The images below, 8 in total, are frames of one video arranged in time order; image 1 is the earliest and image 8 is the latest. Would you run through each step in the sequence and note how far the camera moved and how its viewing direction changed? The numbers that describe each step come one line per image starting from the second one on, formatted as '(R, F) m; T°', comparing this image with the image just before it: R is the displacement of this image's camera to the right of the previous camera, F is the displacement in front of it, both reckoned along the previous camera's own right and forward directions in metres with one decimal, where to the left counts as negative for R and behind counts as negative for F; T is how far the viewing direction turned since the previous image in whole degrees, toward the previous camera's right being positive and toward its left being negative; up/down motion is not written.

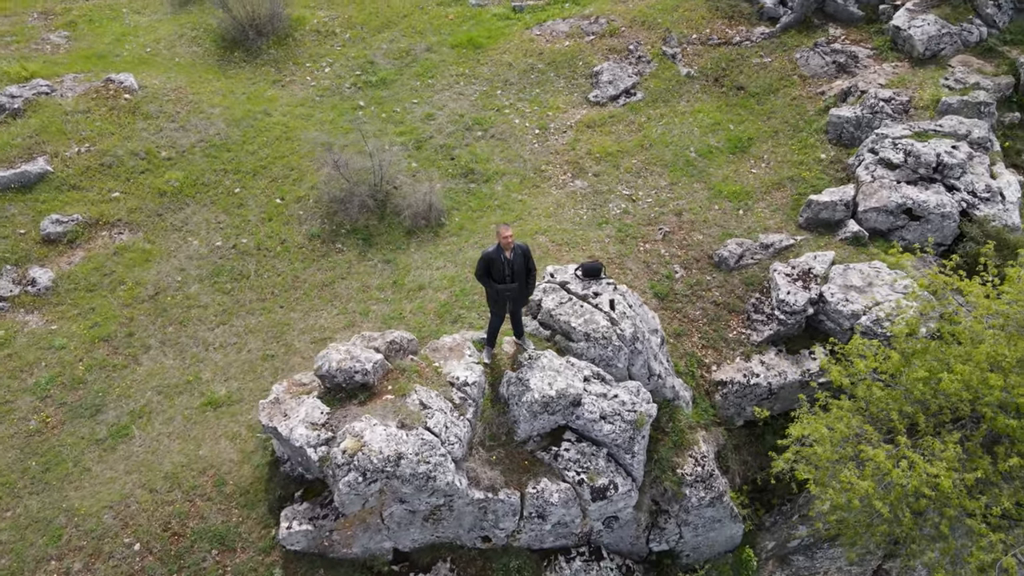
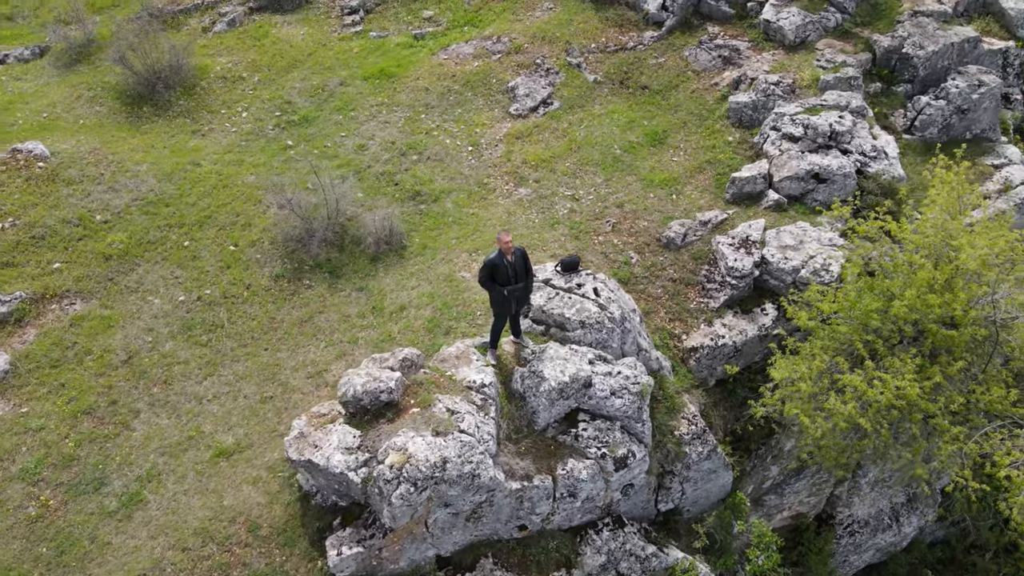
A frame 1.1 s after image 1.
(-2.1, -0.7) m; +10°
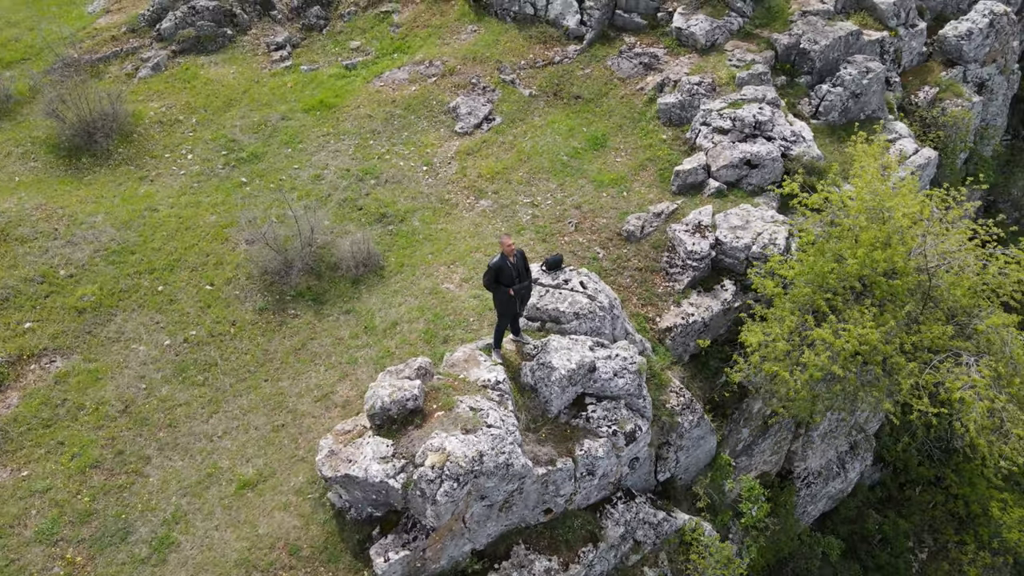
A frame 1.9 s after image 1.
(-1.8, -0.7) m; +8°
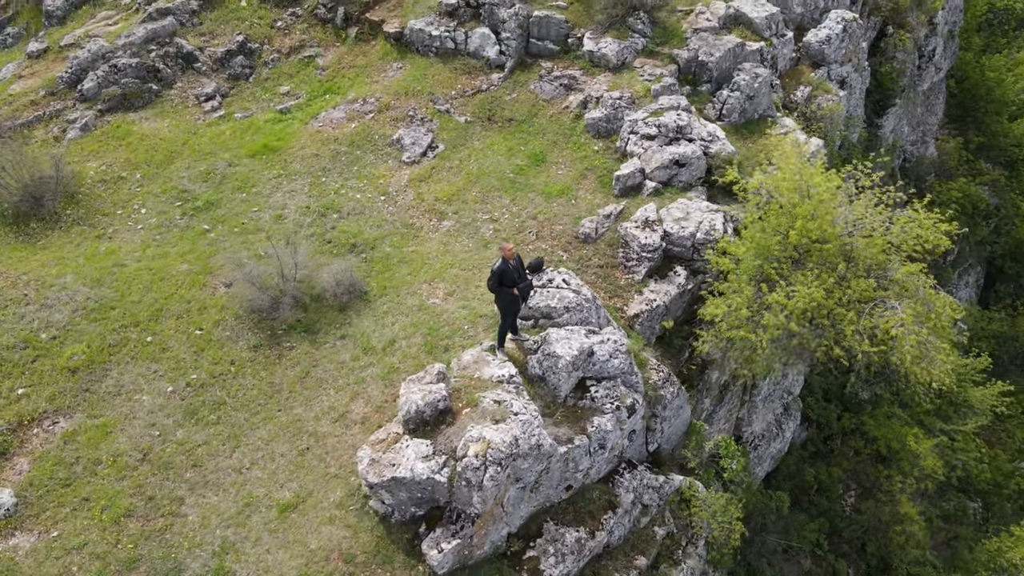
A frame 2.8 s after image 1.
(-2.3, -1.1) m; +9°
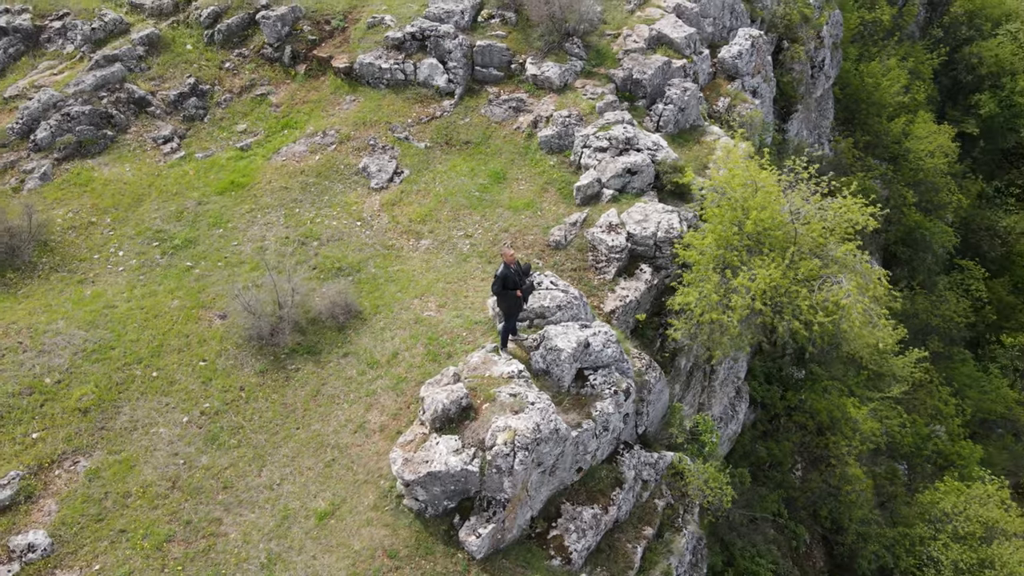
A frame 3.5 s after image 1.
(-1.8, -1.1) m; +7°
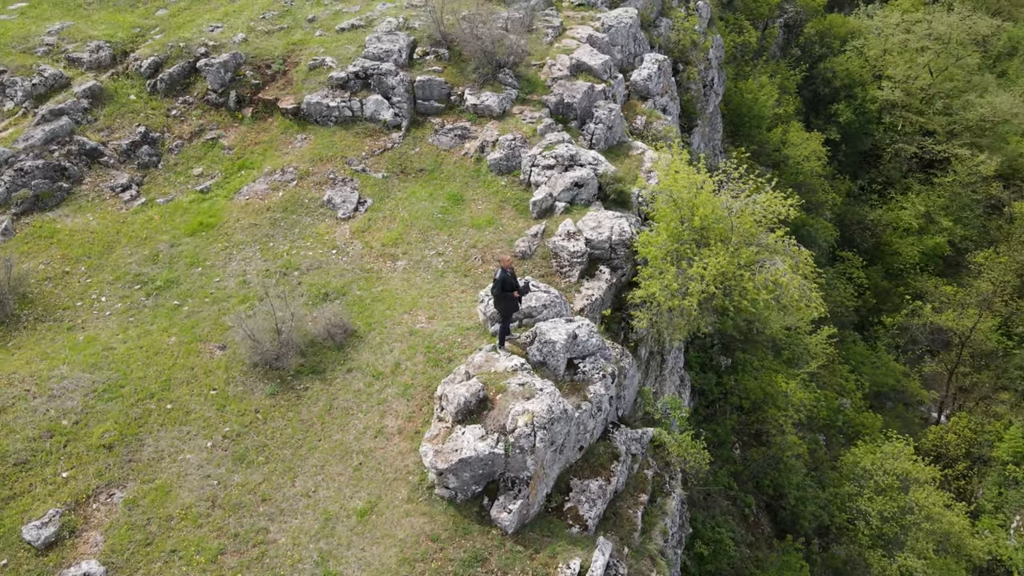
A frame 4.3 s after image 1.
(-2.3, -1.6) m; +8°
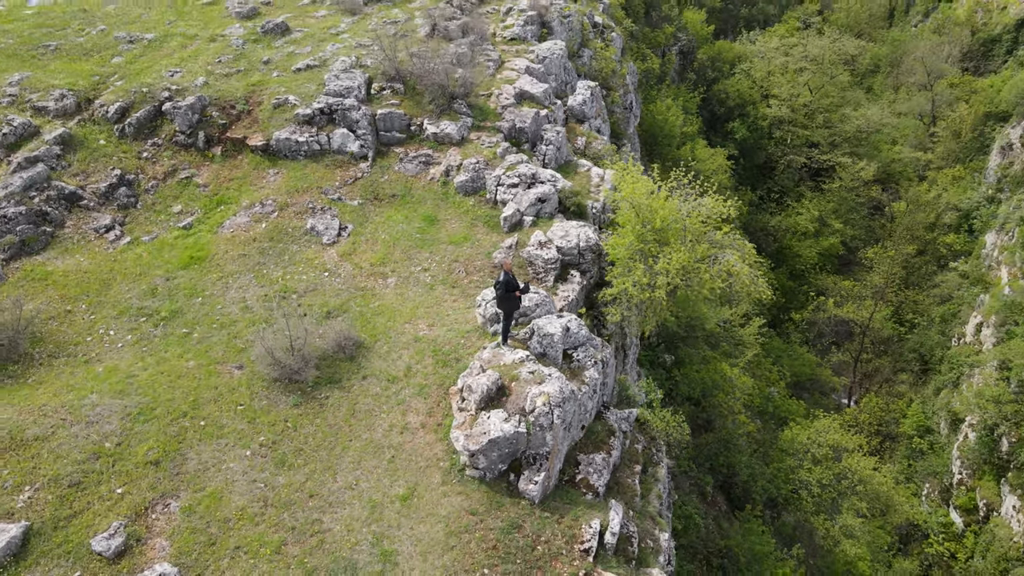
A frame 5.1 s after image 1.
(-2.3, -1.9) m; +7°
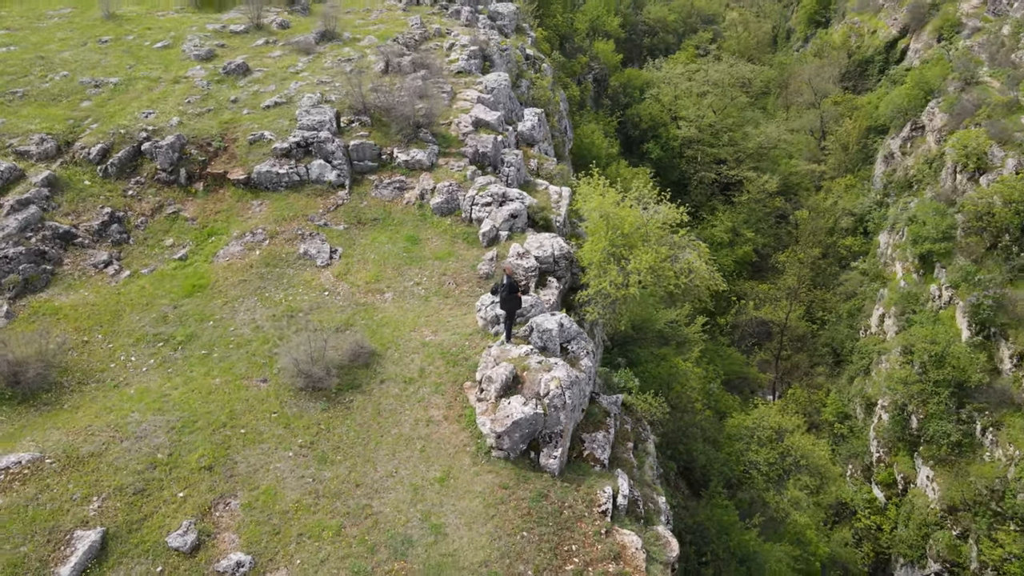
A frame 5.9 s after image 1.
(-2.5, -2.2) m; +7°
